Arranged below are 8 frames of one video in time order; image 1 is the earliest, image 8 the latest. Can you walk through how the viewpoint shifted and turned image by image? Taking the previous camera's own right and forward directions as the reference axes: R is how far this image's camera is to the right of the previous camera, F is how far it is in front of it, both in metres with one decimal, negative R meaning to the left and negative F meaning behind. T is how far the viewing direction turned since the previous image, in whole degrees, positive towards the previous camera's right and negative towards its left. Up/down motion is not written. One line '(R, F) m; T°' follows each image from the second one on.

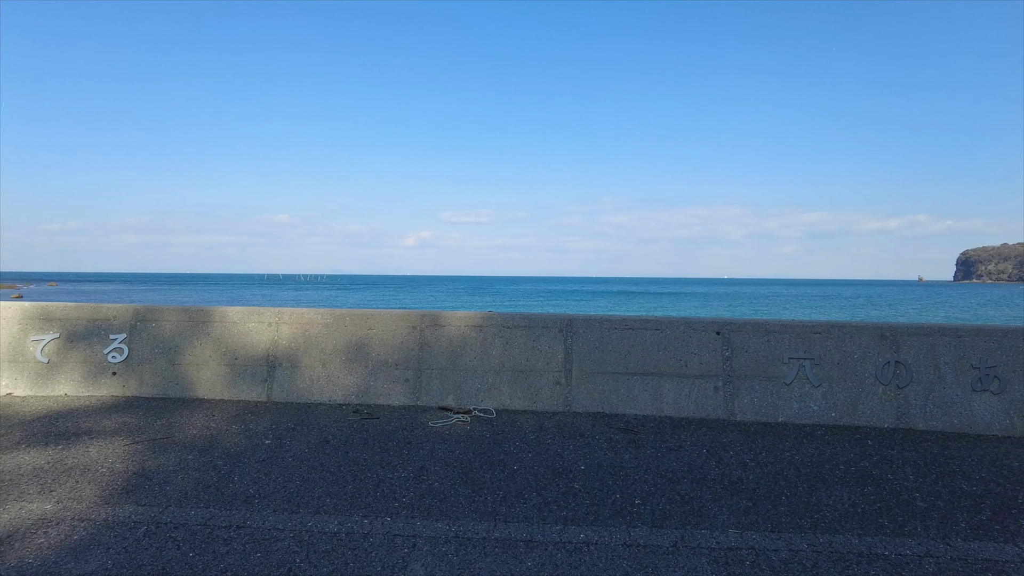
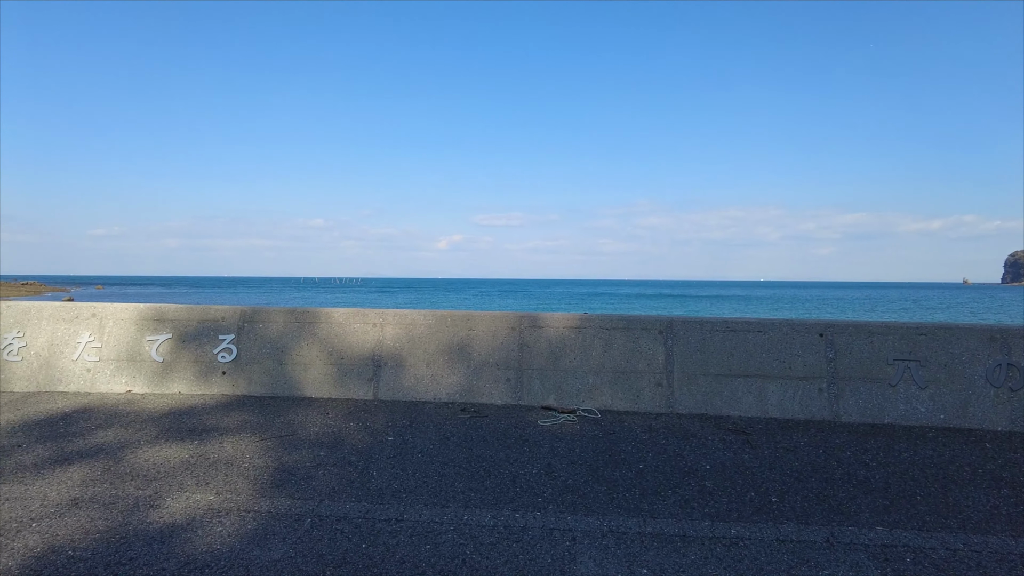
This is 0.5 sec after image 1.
(-0.6, -0.1) m; -2°
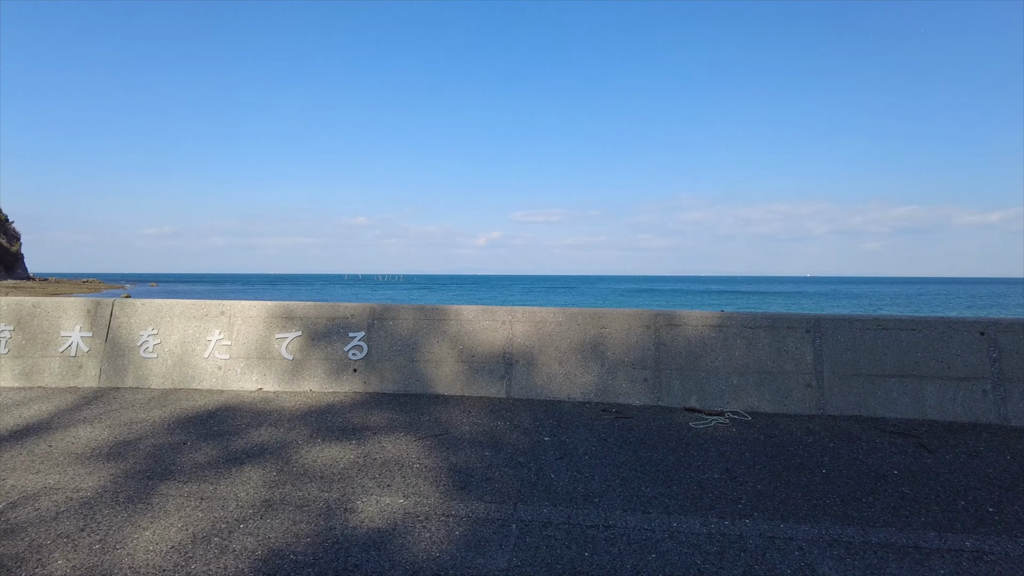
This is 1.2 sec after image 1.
(-0.8, +0.1) m; -3°
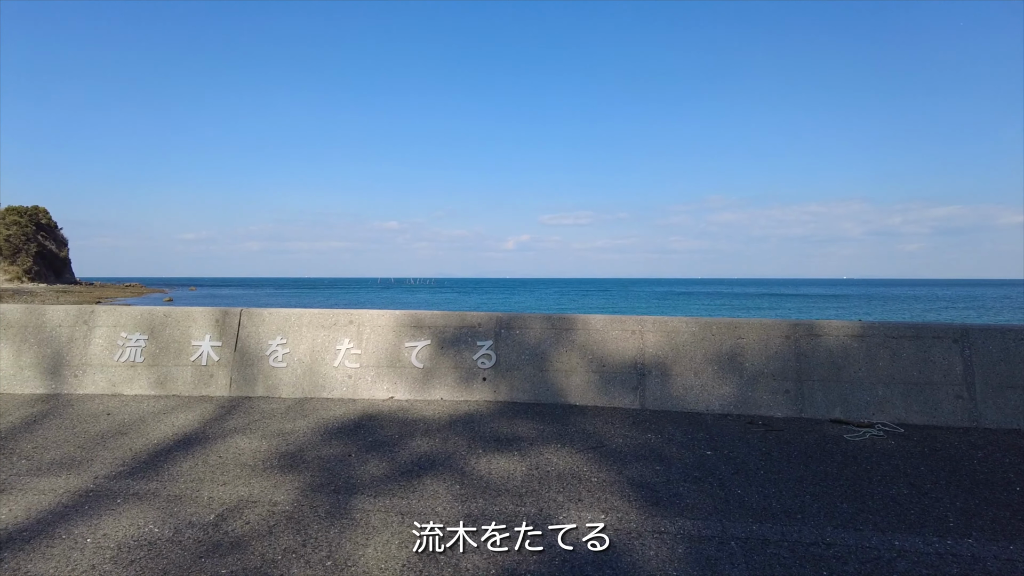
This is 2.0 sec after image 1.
(-0.9, 0.0) m; -2°
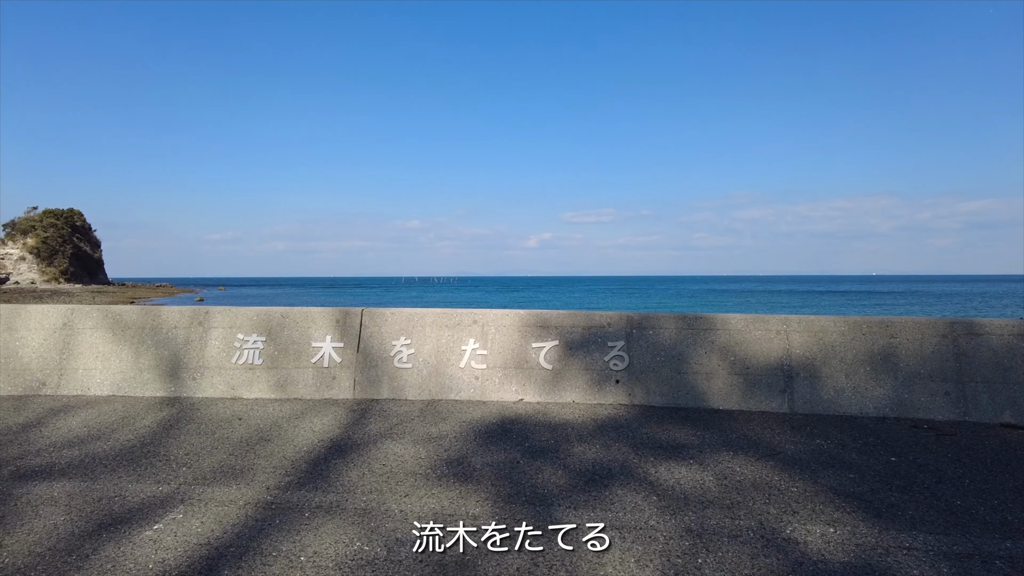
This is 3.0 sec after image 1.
(-0.9, +0.2) m; -2°
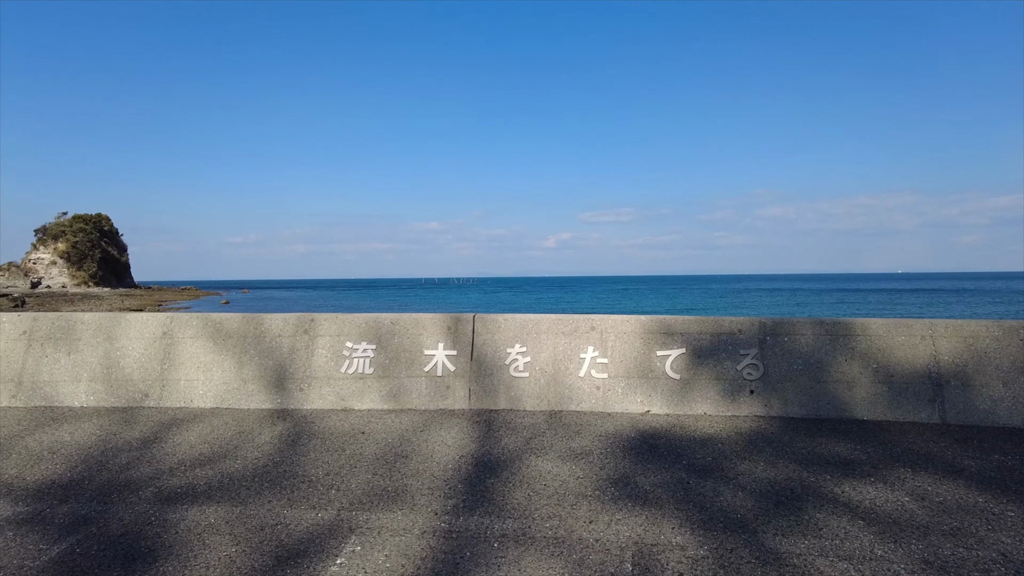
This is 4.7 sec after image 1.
(-0.9, +0.3) m; -1°
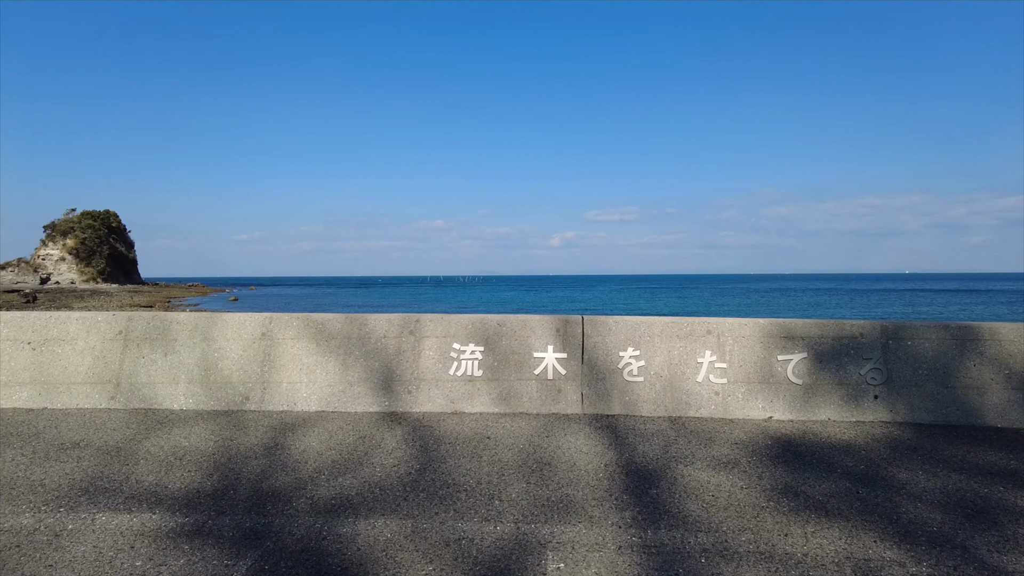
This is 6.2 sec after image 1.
(-0.9, +0.2) m; 0°
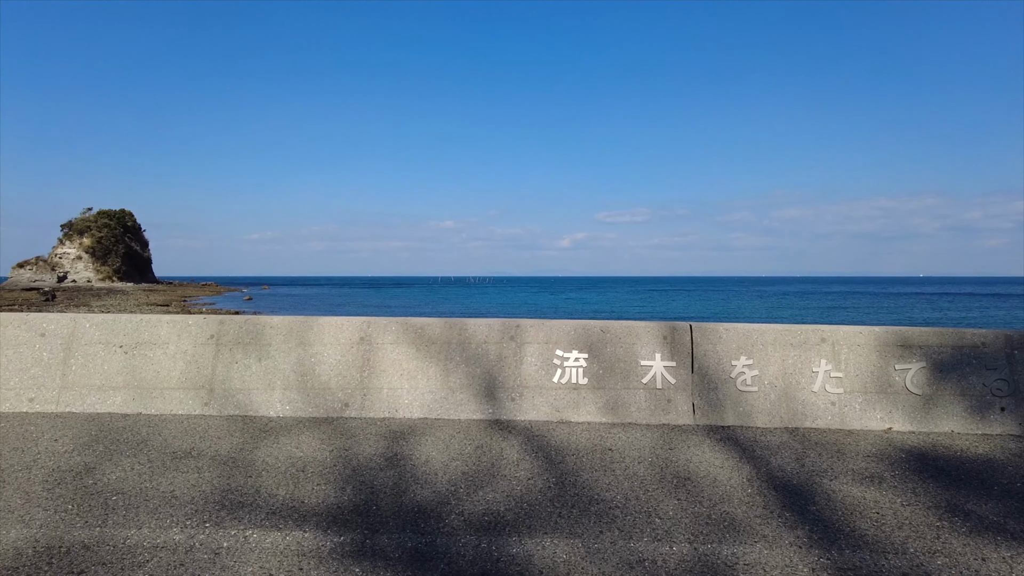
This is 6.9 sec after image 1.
(-0.8, +0.2) m; -1°
